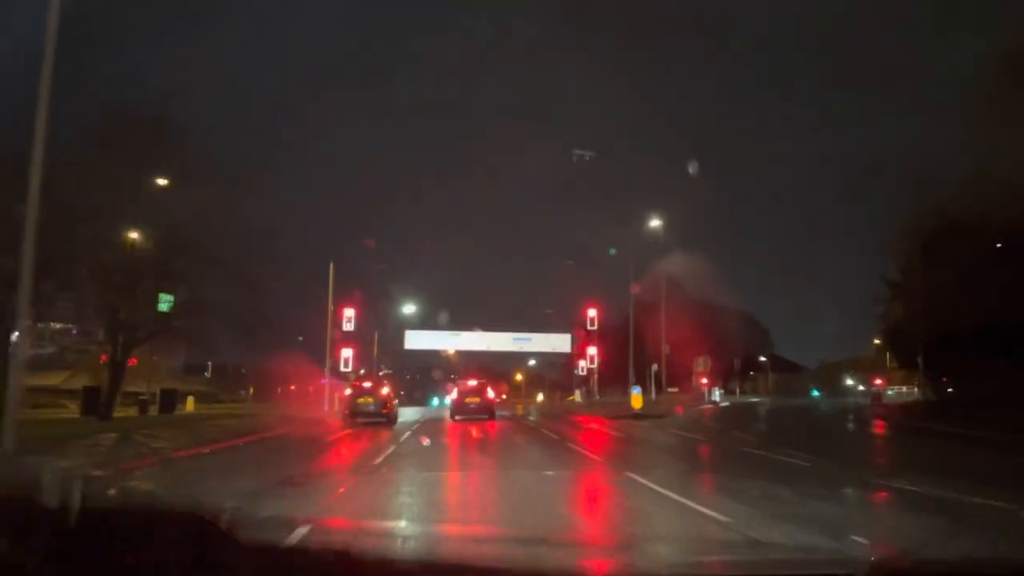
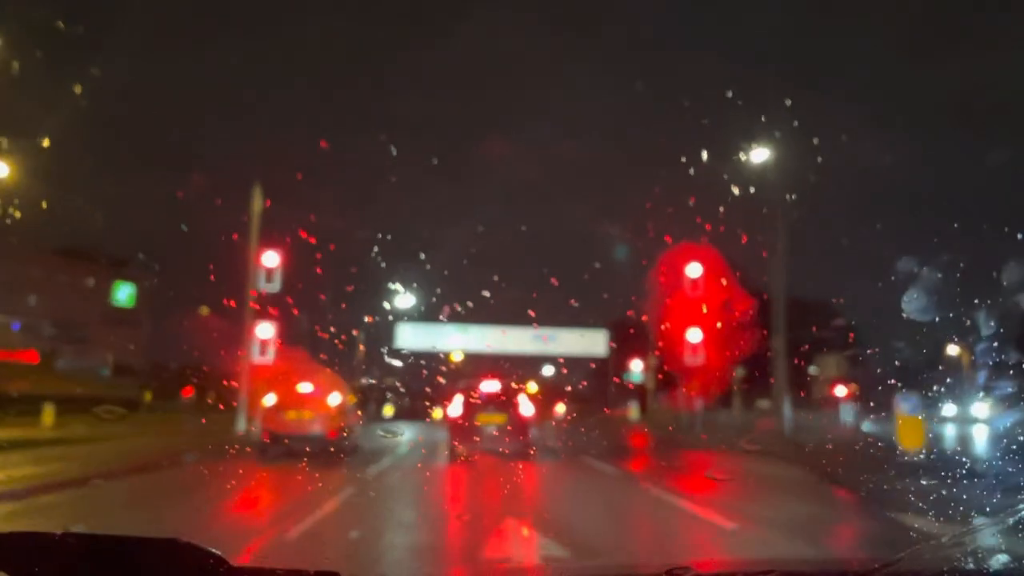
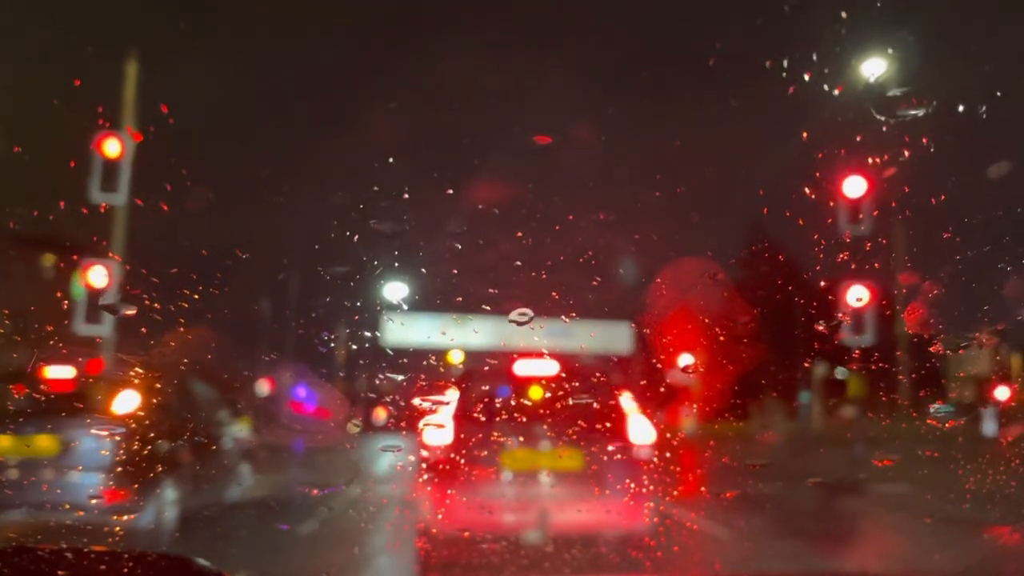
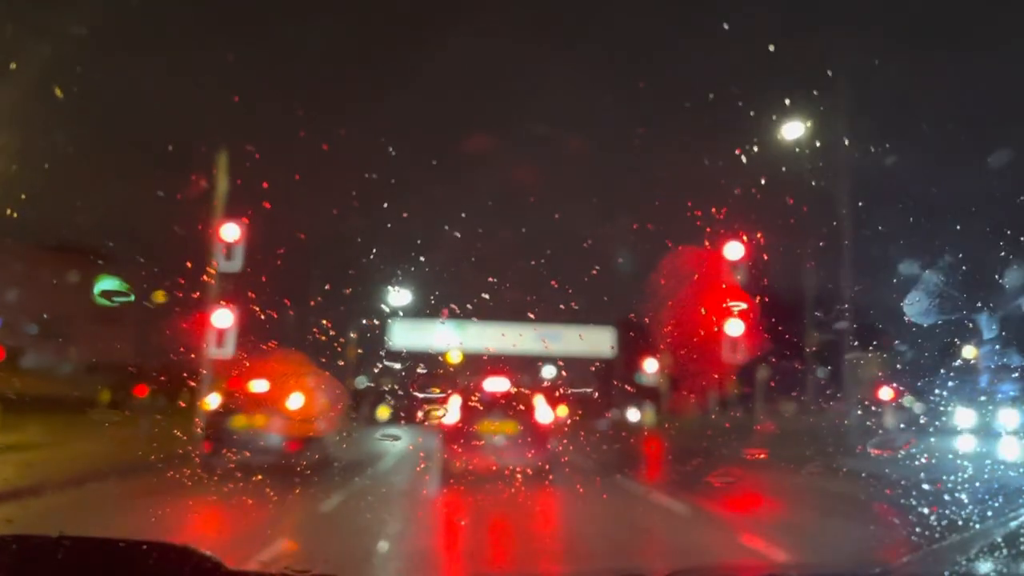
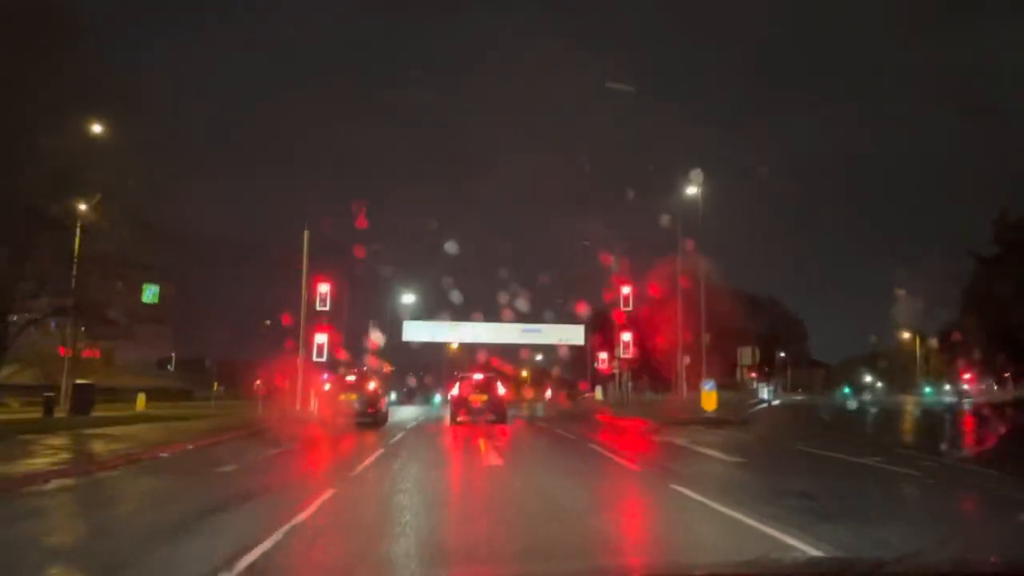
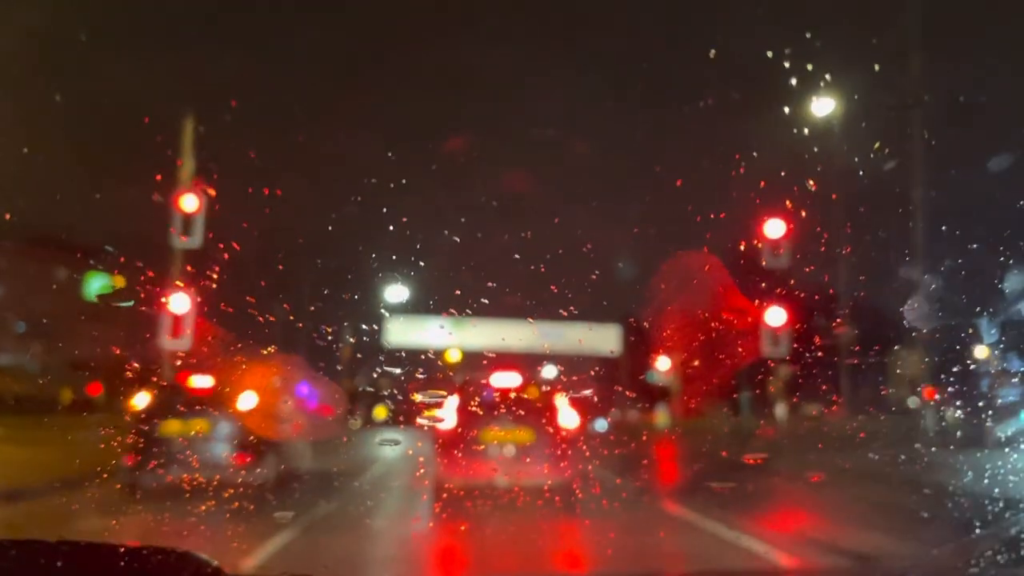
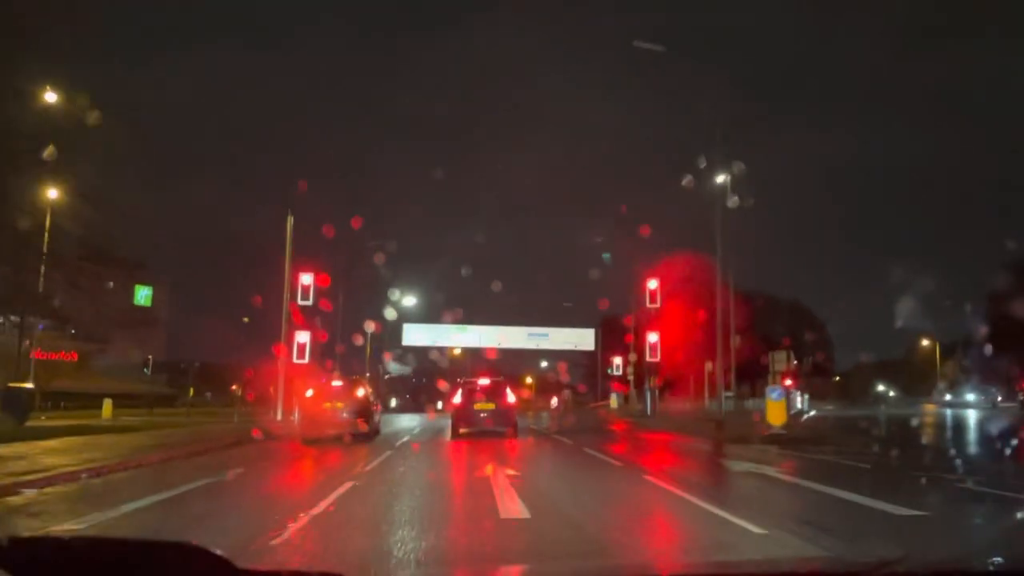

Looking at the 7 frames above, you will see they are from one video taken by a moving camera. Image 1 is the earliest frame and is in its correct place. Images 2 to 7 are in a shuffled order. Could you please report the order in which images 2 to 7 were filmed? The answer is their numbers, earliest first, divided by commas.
5, 7, 2, 4, 6, 3
